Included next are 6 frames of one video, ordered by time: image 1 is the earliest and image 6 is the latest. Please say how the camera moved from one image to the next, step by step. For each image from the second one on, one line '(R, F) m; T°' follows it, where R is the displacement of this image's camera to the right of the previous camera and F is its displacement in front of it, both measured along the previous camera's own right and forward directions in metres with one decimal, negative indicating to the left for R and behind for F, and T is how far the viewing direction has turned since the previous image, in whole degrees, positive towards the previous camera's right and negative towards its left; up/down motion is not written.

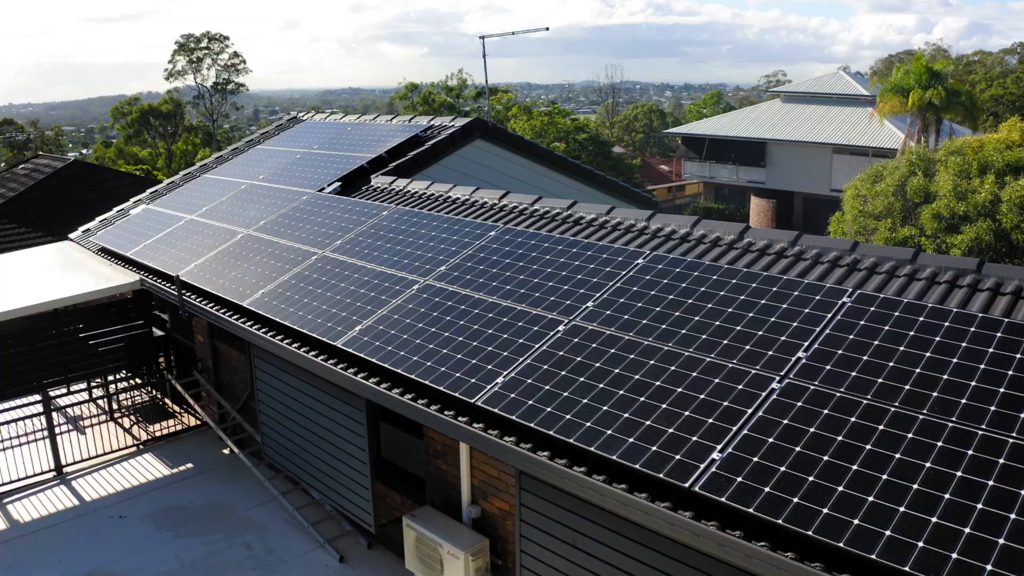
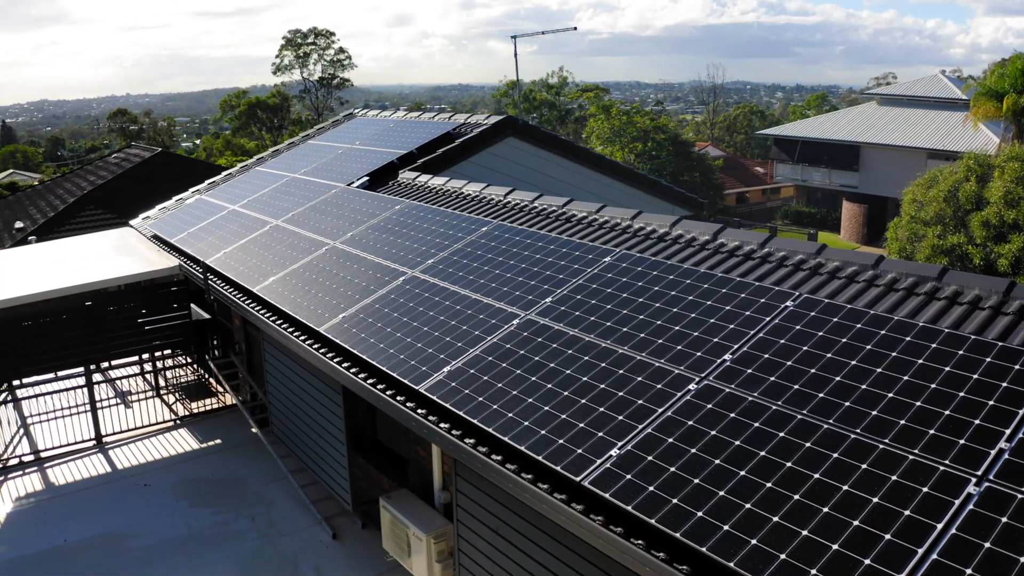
(+1.6, -0.3) m; -6°
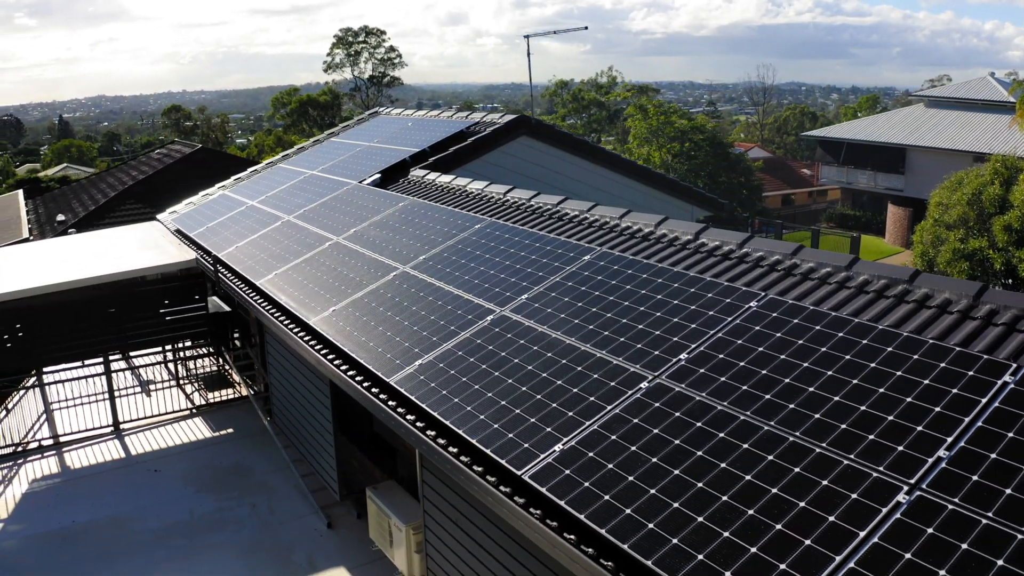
(+0.9, -0.2) m; -3°
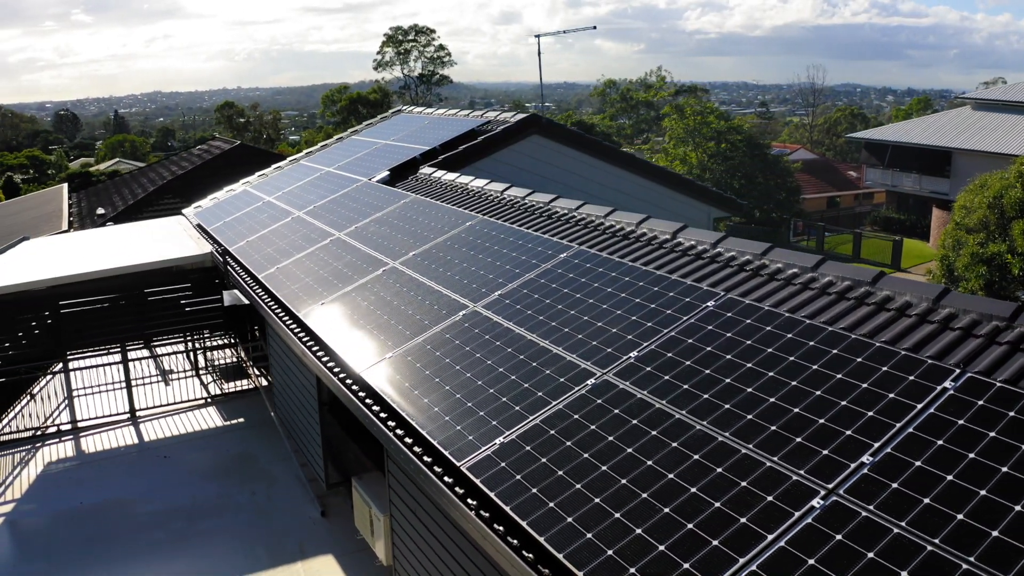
(+0.9, -0.2) m; -3°
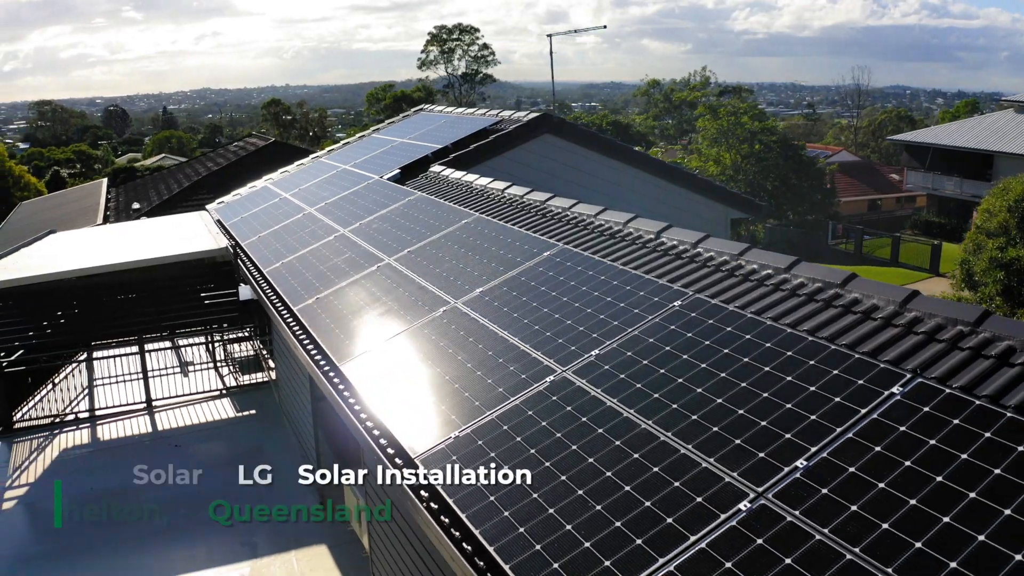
(+0.8, -0.1) m; -3°
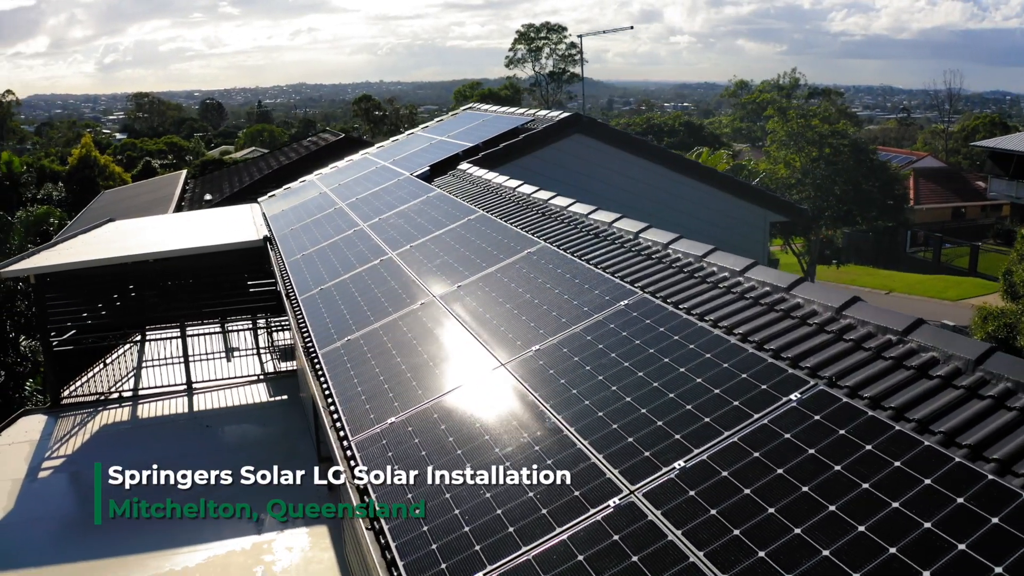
(+1.4, -0.3) m; -5°
